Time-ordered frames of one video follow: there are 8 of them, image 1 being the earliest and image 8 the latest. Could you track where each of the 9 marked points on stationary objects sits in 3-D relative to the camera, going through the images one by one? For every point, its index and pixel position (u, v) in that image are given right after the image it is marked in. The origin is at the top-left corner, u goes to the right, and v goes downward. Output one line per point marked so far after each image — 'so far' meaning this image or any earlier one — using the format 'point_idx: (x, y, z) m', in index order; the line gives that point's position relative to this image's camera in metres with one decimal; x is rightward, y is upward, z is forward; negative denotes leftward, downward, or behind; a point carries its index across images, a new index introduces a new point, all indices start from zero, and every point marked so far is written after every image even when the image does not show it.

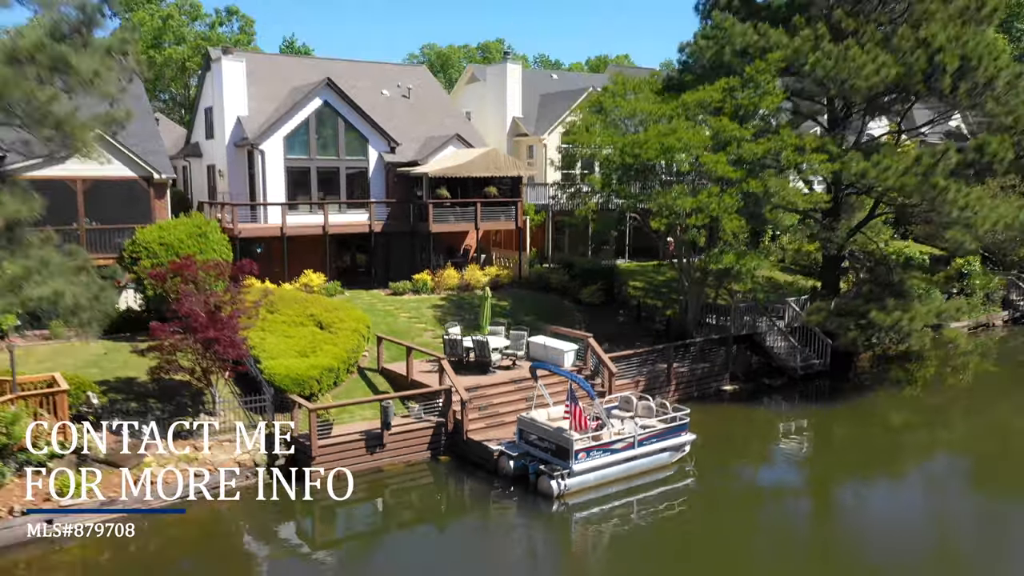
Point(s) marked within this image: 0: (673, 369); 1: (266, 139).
0: (+5.3, -2.7, +15.6) m
1: (-10.0, +6.1, +19.1) m
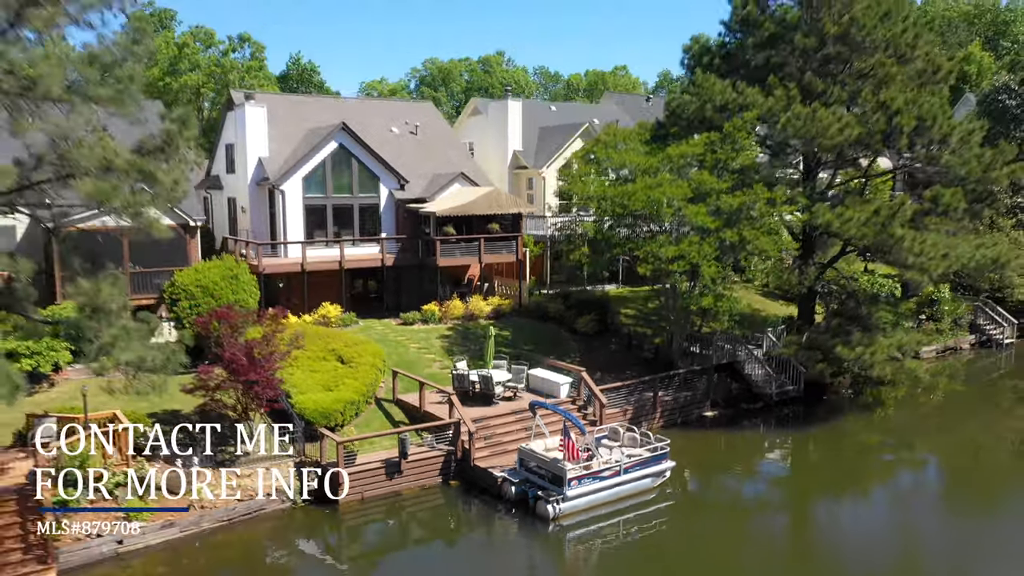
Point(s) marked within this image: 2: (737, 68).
0: (+5.4, -4.0, +17.2) m
1: (-10.0, +4.8, +20.7) m
2: (+8.9, +8.7, +18.7) m
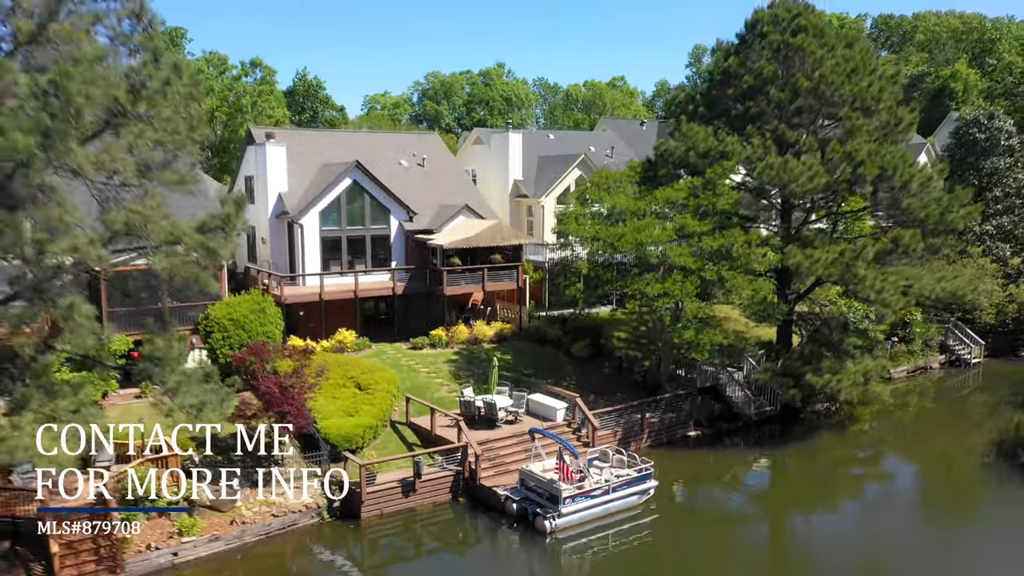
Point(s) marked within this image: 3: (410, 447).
0: (+5.4, -5.3, +18.9) m
1: (-9.9, +3.5, +22.5) m
2: (+8.9, +7.4, +20.5) m
3: (-3.6, -5.7, +16.7) m
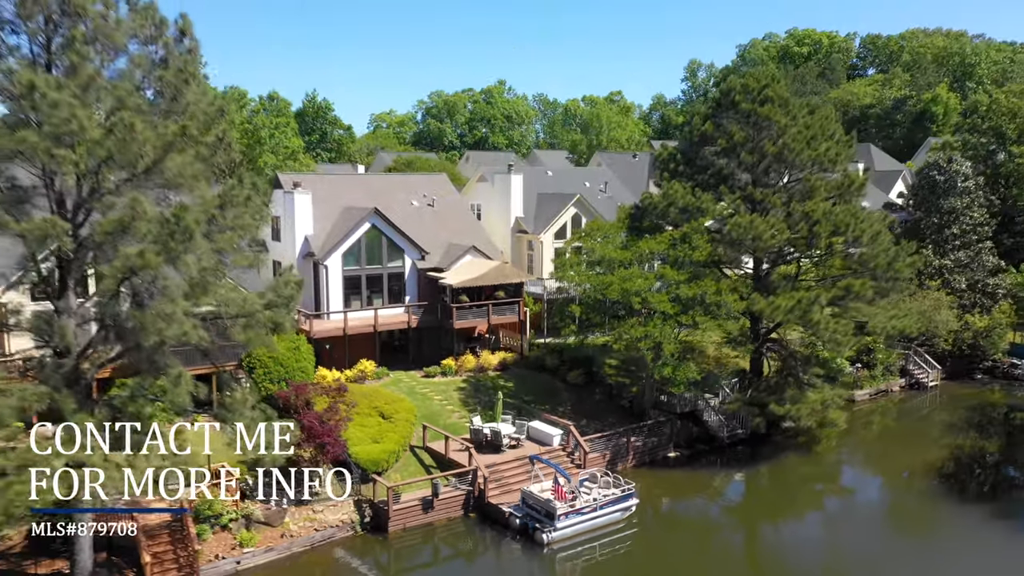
0: (+5.5, -7.1, +21.7) m
1: (-9.8, +1.7, +25.2) m
2: (+9.1, +5.6, +23.2) m
3: (-3.5, -7.5, +19.4) m
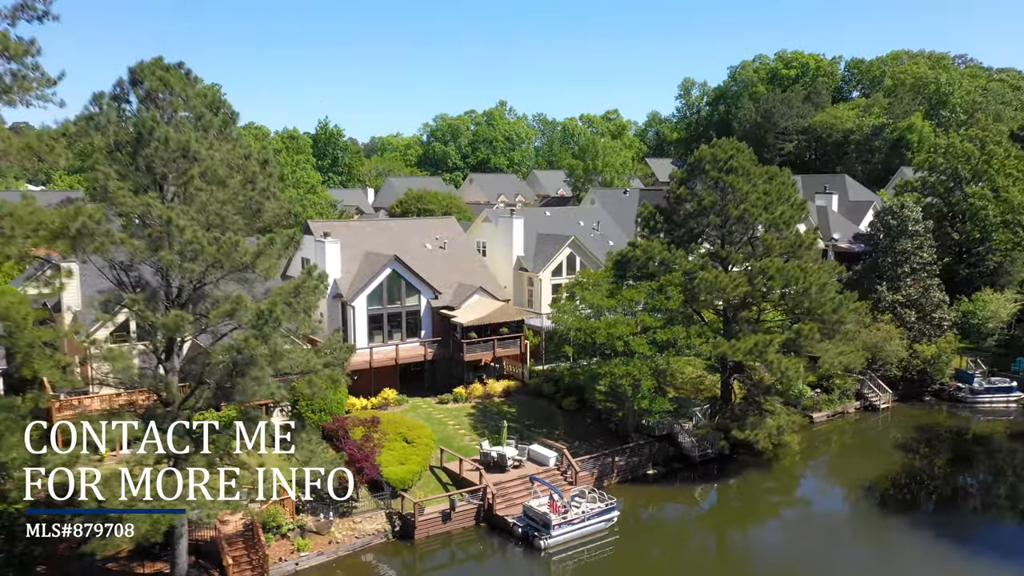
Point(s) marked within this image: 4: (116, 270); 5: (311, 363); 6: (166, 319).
0: (+5.7, -9.5, +25.6) m
1: (-9.7, -0.7, +29.1) m
2: (+9.2, +3.2, +27.1) m
3: (-3.4, -9.9, +23.3) m
4: (-13.4, +0.5, +15.9) m
5: (-7.3, -2.7, +17.0) m
6: (-10.9, -1.0, +14.7) m
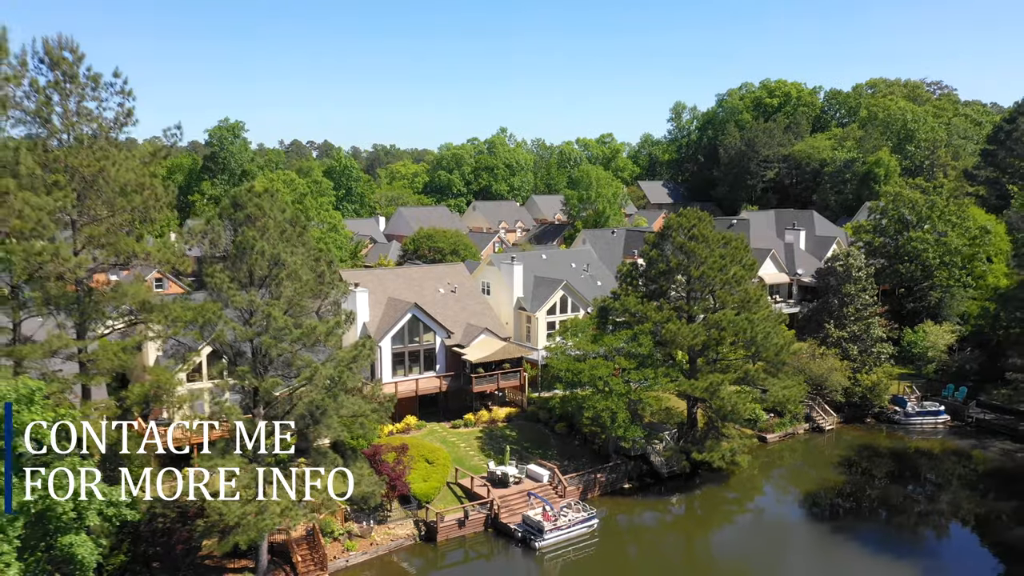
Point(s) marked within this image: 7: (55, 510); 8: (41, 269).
0: (+5.7, -12.7, +31.3) m
1: (-9.6, -3.8, +34.8) m
2: (+9.3, 0.0, +32.8) m
3: (-3.3, -13.0, +29.0) m
4: (-13.3, -2.7, +21.6) m
5: (-7.2, -5.9, +22.7) m
6: (-10.8, -4.1, +20.4) m
7: (-17.0, -8.3, +17.5) m
8: (-18.6, +0.6, +18.9) m
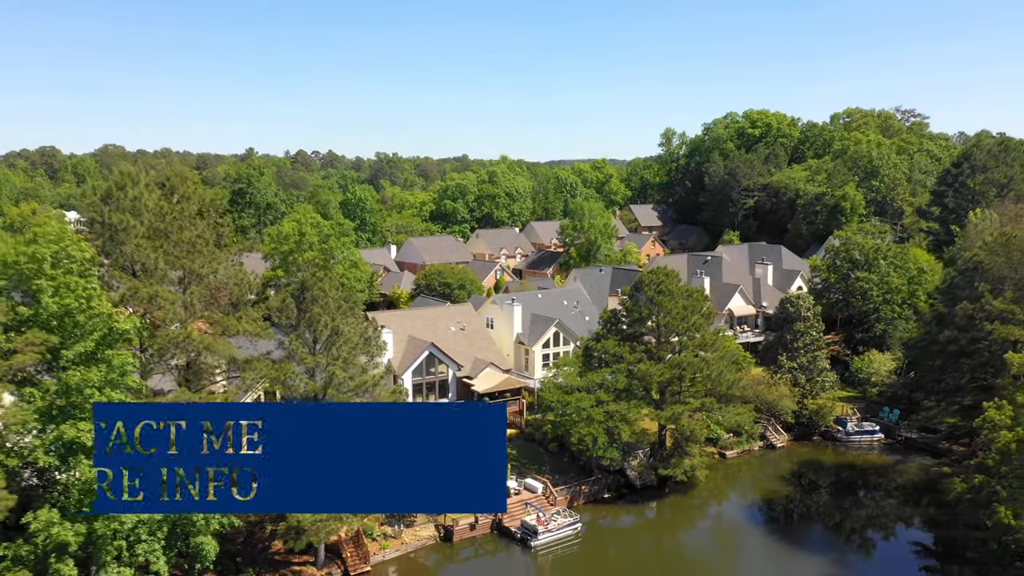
0: (+5.8, -16.4, +38.3) m
1: (-9.6, -7.6, +41.8) m
2: (+9.3, -3.7, +39.9) m
3: (-3.2, -16.8, +36.0) m
4: (-13.3, -6.4, +28.6) m
5: (-7.1, -9.7, +29.7) m
6: (-10.8, -7.9, +27.4) m
7: (-17.0, -12.0, +24.5) m
8: (-18.6, -3.2, +25.9) m
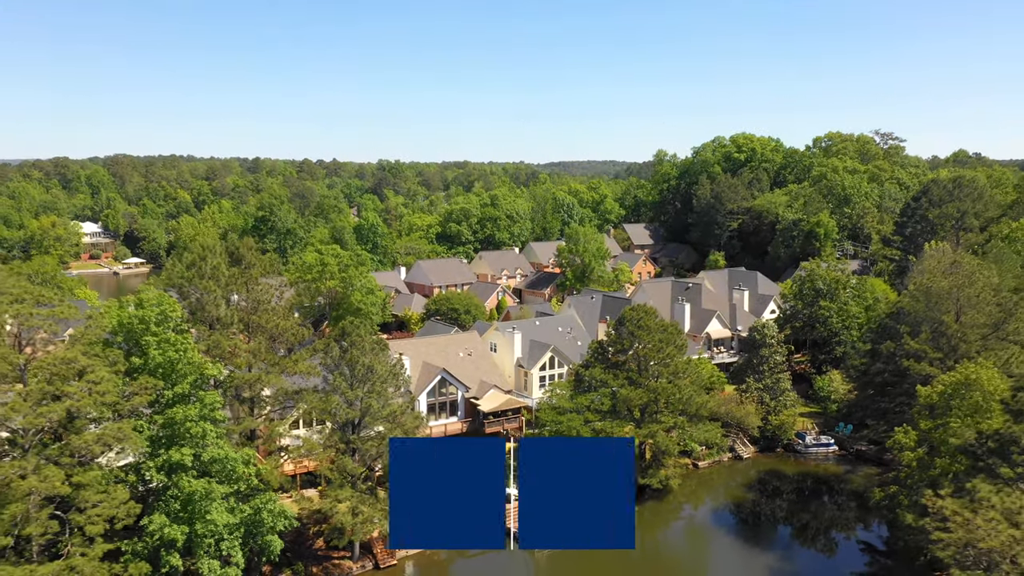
0: (+5.9, -19.9, +44.9) m
1: (-9.5, -11.1, +48.4) m
2: (+9.4, -7.2, +46.5) m
3: (-3.1, -20.3, +42.6) m
4: (-13.2, -9.9, +35.2) m
5: (-7.0, -13.1, +36.3) m
6: (-10.7, -11.4, +34.0) m
7: (-16.9, -15.5, +31.1) m
8: (-18.5, -6.6, +32.5) m
